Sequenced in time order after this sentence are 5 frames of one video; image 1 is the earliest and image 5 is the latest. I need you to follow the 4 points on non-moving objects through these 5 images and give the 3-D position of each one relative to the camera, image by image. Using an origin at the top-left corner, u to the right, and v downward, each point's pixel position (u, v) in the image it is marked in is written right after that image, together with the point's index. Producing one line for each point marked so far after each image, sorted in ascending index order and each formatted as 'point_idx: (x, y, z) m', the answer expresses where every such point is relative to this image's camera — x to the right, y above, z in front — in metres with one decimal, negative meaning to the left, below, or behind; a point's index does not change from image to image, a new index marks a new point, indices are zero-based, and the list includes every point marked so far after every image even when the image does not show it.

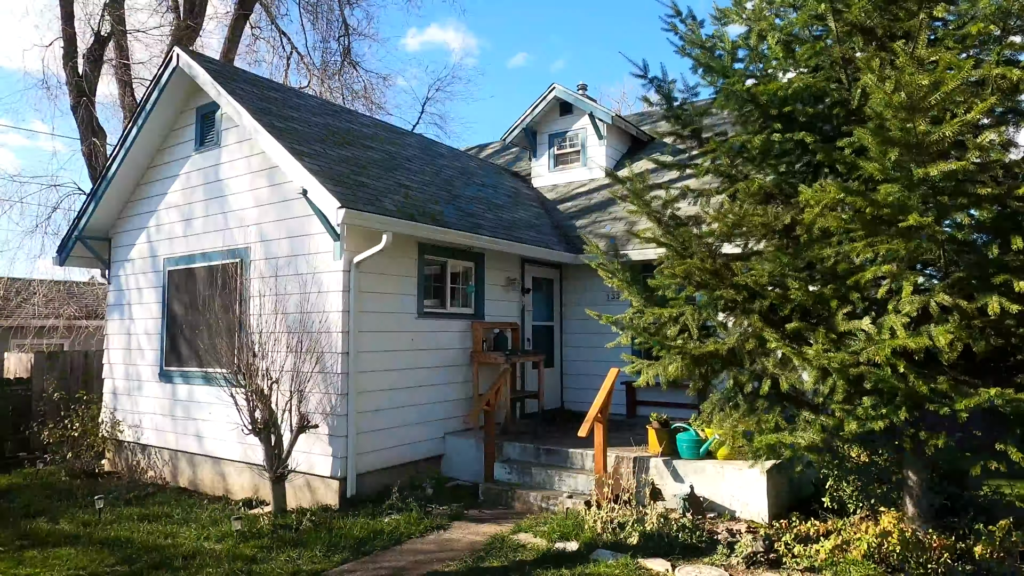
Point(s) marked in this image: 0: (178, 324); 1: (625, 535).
0: (-4.4, -0.5, +8.8) m
1: (+0.9, -2.0, +5.5) m
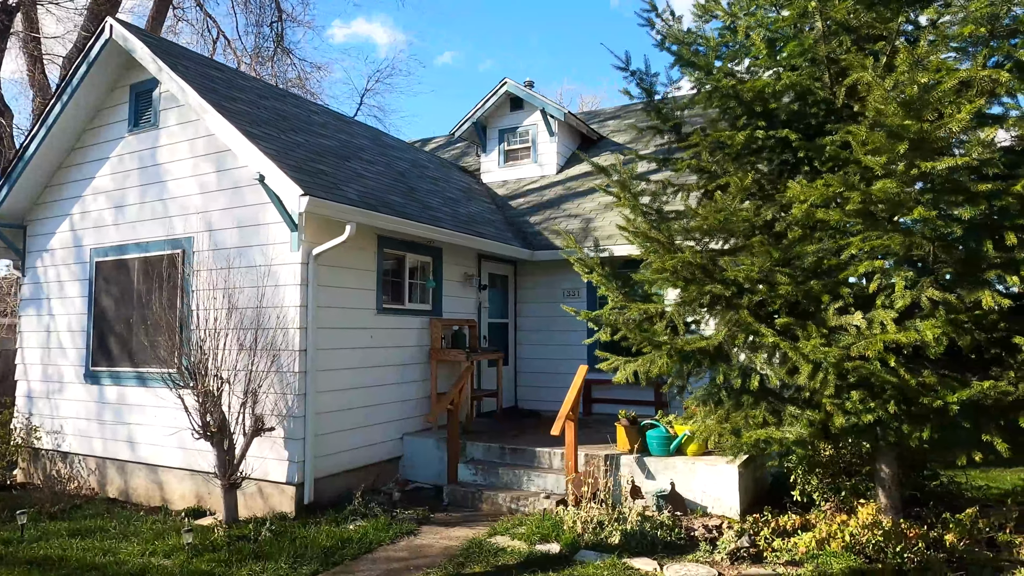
0: (-4.9, -0.4, +8.1) m
1: (+0.8, -2.0, +5.4) m
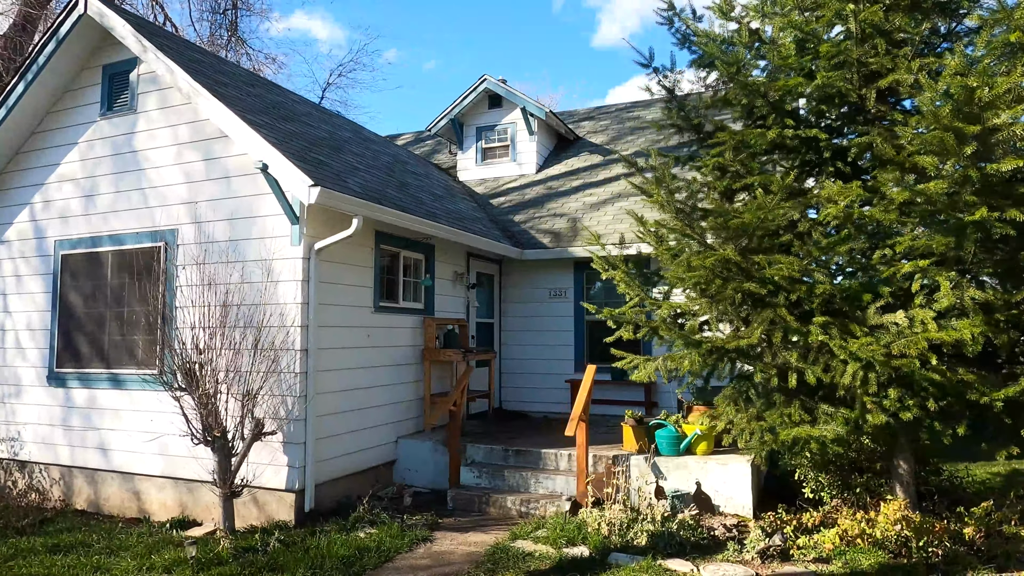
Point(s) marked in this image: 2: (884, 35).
0: (-4.9, -0.3, +7.5) m
1: (+1.0, -2.0, +5.3) m
2: (+2.7, +1.9, +4.9) m
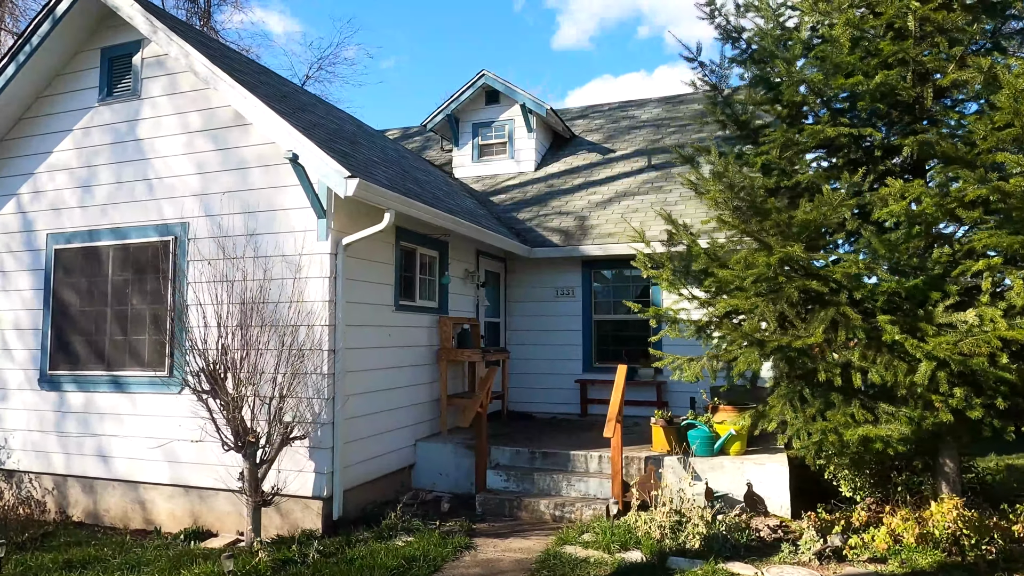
0: (-4.7, -0.3, +7.0) m
1: (+1.3, -1.9, +5.2) m
2: (+3.2, +1.9, +4.9) m
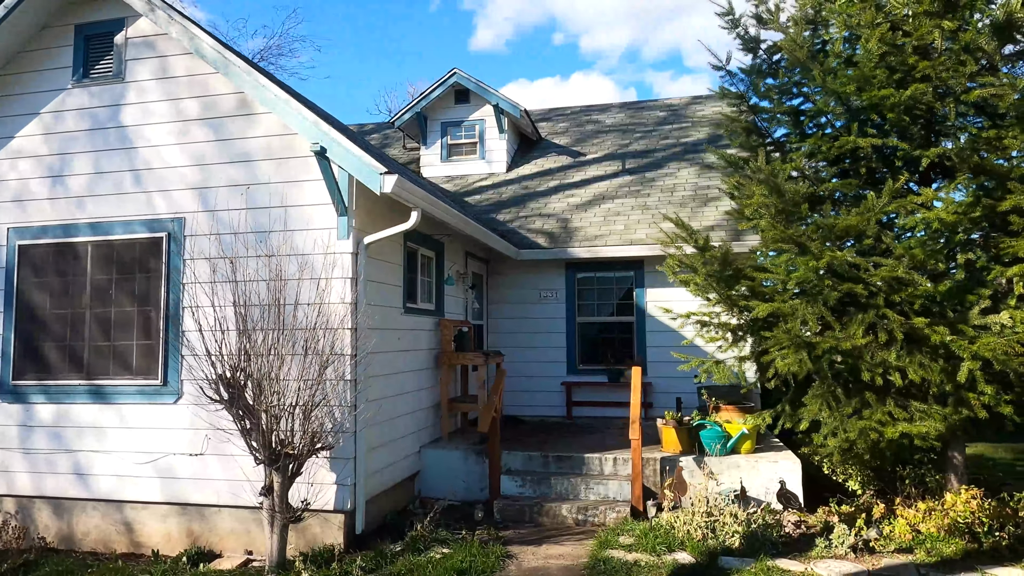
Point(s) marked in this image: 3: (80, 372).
0: (-4.5, -0.3, +6.3) m
1: (+1.7, -2.0, +5.3) m
2: (+3.5, +1.8, +5.2) m
3: (-4.0, -0.8, +6.2) m
